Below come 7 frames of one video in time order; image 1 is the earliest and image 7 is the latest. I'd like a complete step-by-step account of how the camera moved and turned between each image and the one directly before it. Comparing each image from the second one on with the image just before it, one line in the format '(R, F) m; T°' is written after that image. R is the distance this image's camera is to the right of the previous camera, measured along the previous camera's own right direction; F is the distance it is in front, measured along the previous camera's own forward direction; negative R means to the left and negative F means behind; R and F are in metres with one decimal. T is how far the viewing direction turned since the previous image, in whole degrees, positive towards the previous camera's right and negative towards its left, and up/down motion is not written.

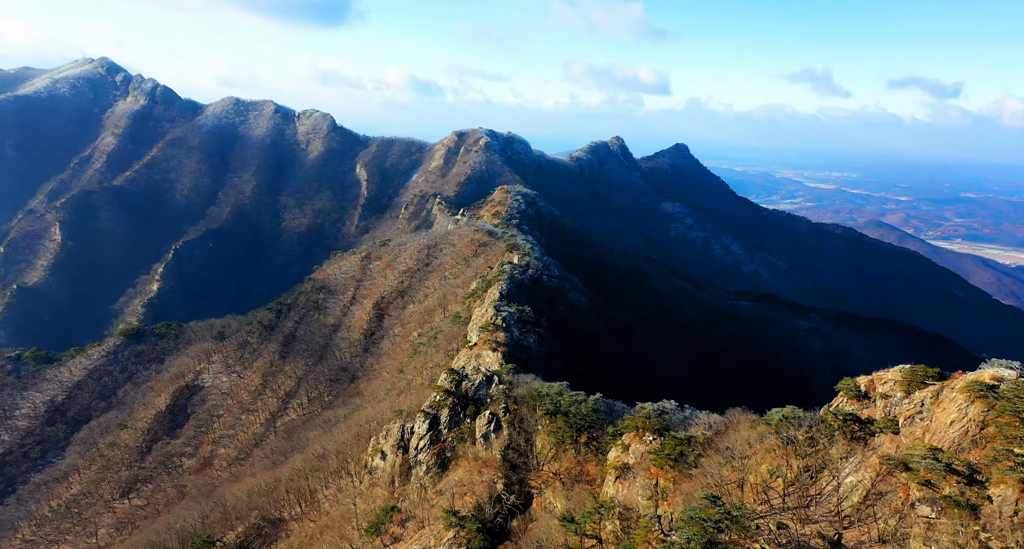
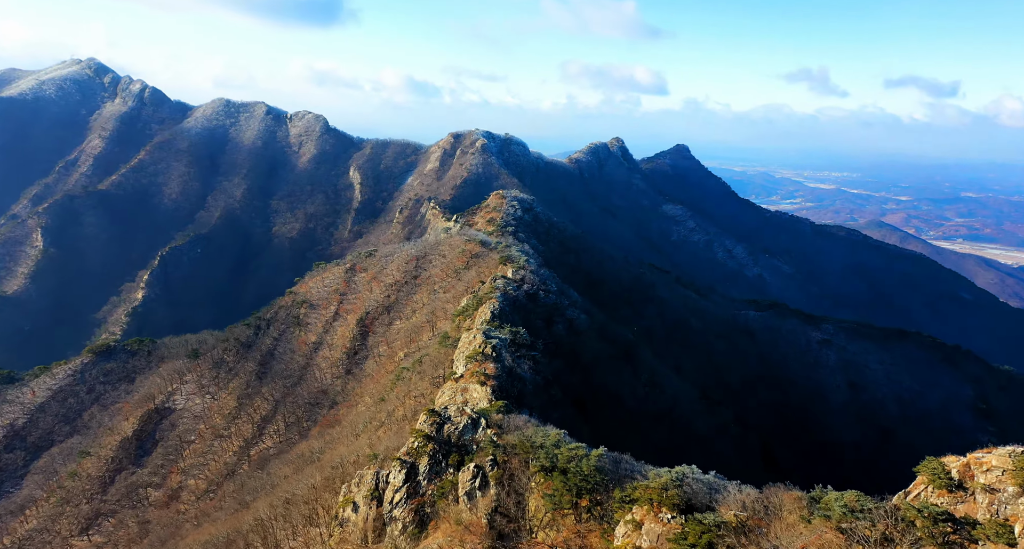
(+0.5, +5.0) m; 0°
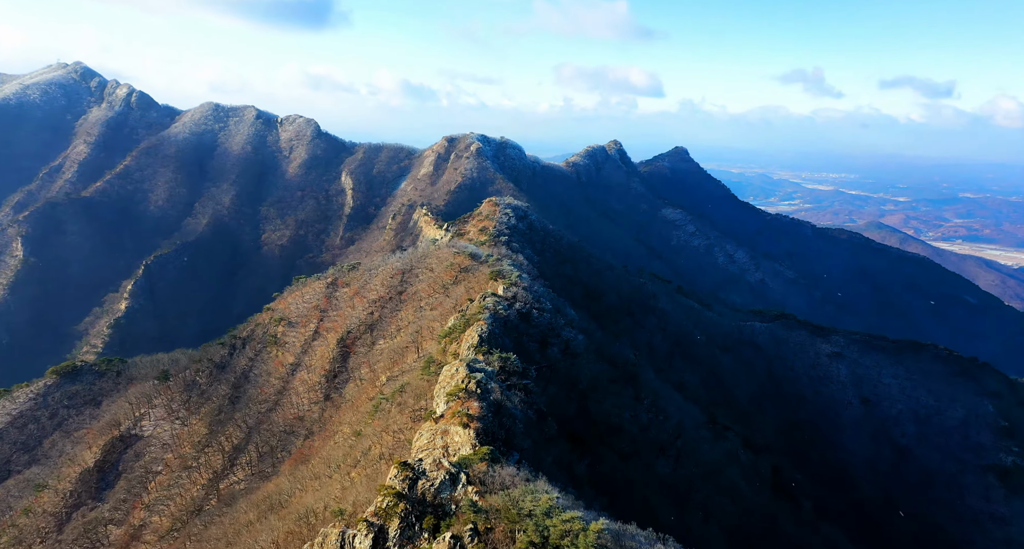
(+0.6, +4.5) m; 0°
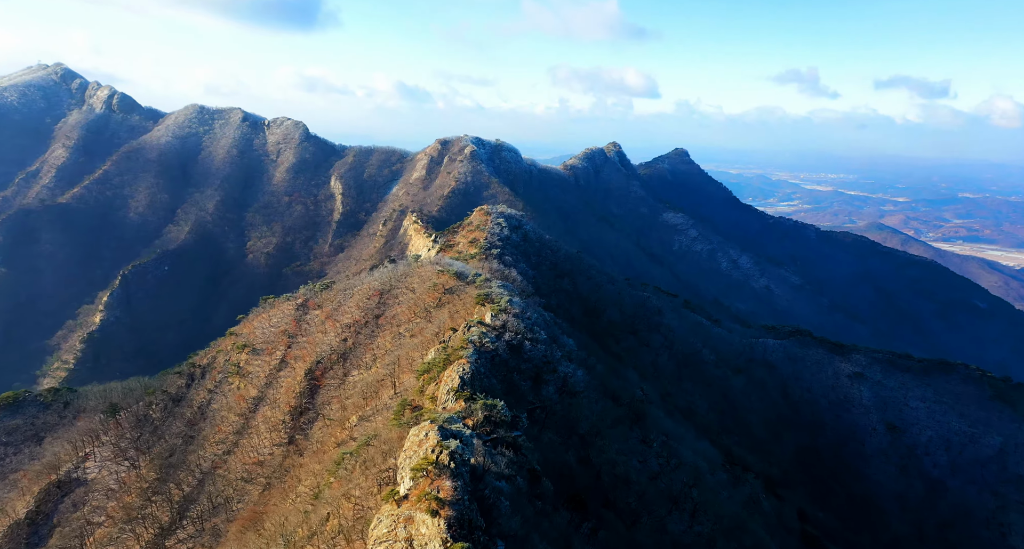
(+0.6, +6.9) m; 0°
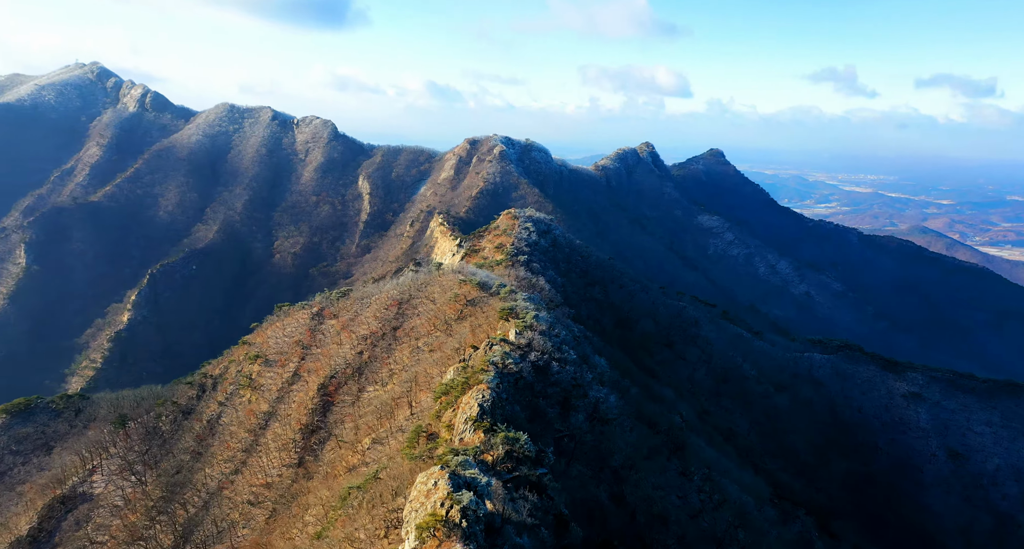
(+0.2, +3.8) m; -3°
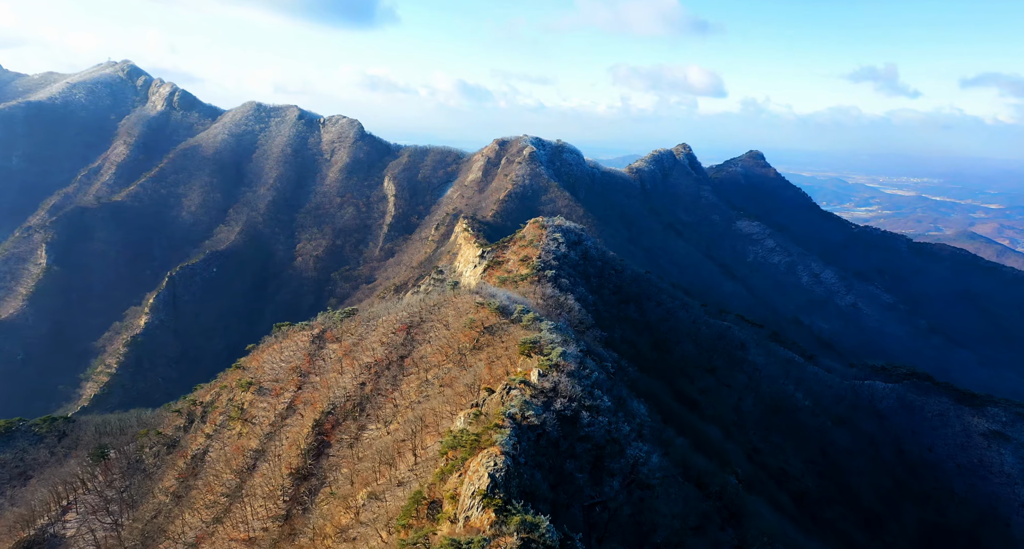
(+0.4, +6.8) m; -3°
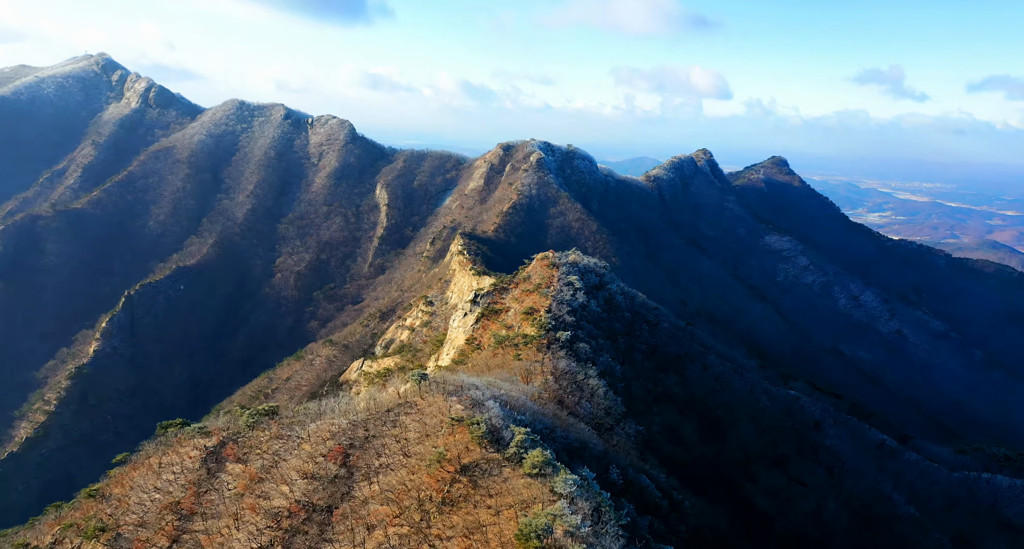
(+0.4, +17.4) m; -1°
